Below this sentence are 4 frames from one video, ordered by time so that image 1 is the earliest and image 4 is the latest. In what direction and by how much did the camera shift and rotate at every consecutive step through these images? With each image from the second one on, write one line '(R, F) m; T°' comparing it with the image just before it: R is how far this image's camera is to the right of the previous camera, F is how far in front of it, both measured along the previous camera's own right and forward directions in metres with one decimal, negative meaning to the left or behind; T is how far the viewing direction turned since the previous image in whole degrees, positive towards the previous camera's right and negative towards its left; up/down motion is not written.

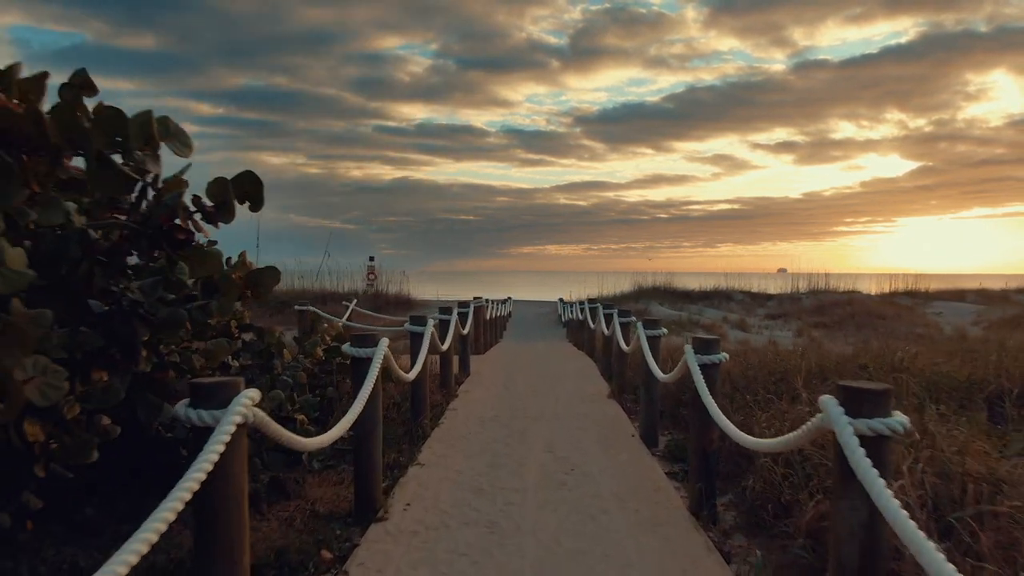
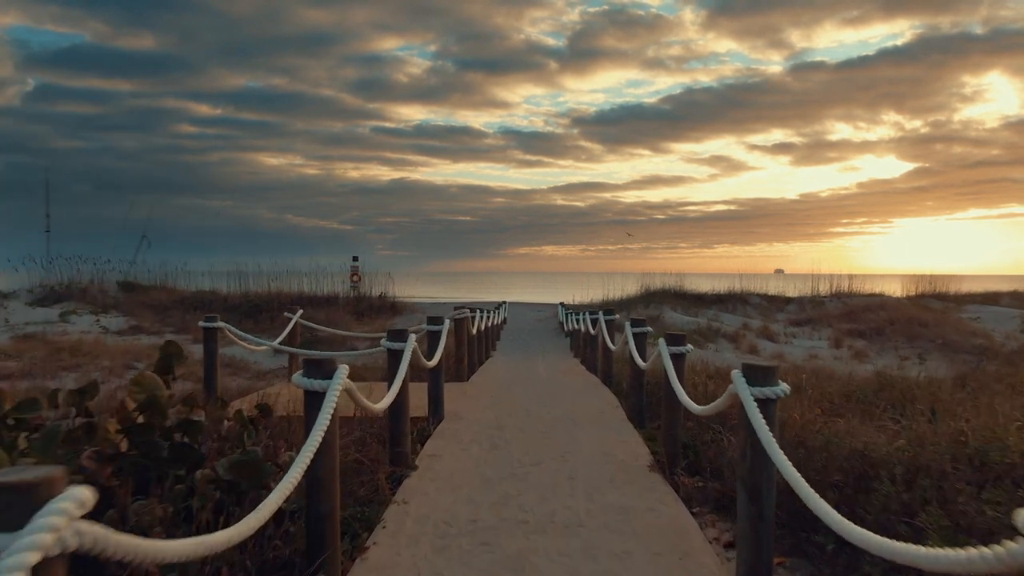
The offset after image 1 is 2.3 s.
(+0.1, +2.9) m; 0°
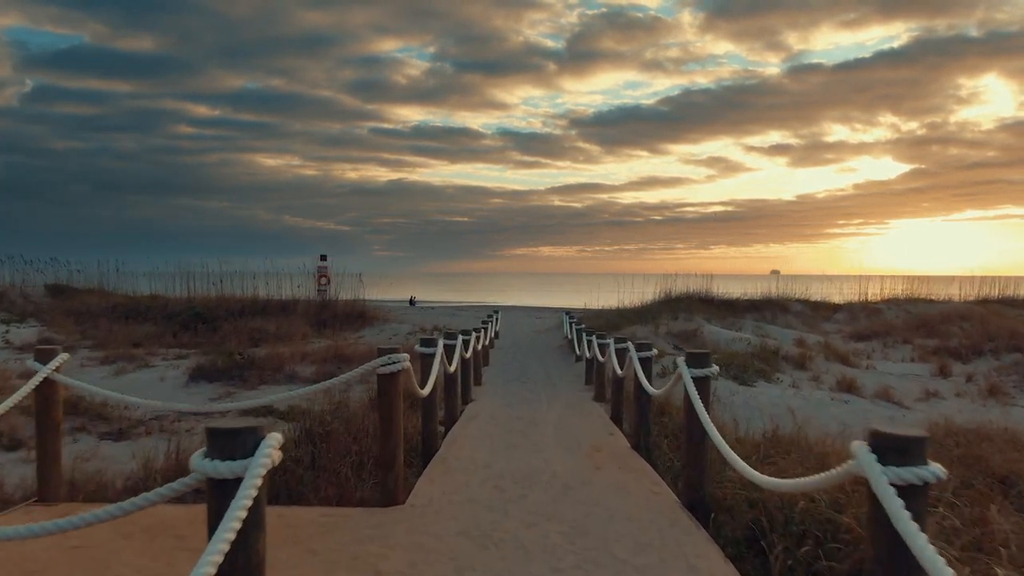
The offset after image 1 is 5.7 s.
(+0.1, +5.0) m; 0°
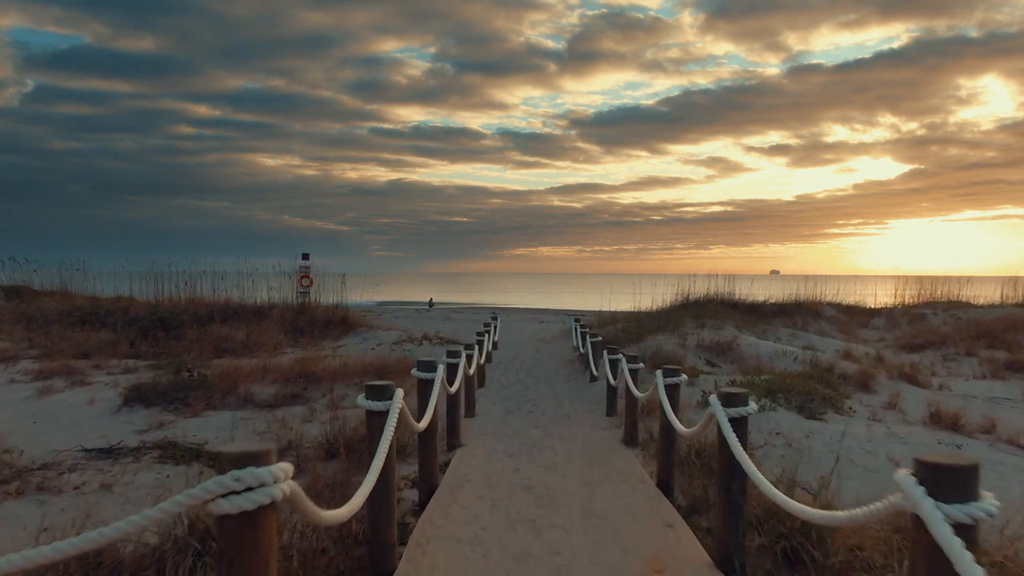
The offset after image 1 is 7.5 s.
(0.0, +2.6) m; 0°
